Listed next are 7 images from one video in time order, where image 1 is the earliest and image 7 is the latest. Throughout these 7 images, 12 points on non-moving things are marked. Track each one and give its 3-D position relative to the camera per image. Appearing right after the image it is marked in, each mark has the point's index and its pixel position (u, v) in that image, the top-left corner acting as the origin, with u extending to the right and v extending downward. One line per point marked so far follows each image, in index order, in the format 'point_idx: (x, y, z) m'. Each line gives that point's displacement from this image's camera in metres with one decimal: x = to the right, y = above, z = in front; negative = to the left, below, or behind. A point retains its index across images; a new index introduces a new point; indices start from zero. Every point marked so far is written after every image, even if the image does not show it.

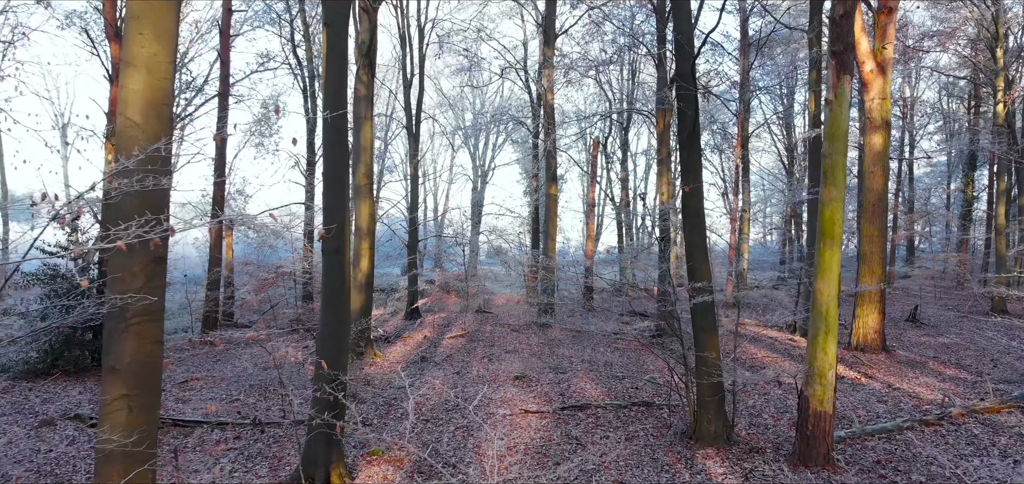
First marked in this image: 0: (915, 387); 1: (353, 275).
0: (+6.6, -2.4, +8.1) m
1: (-3.2, -0.7, +9.7) m
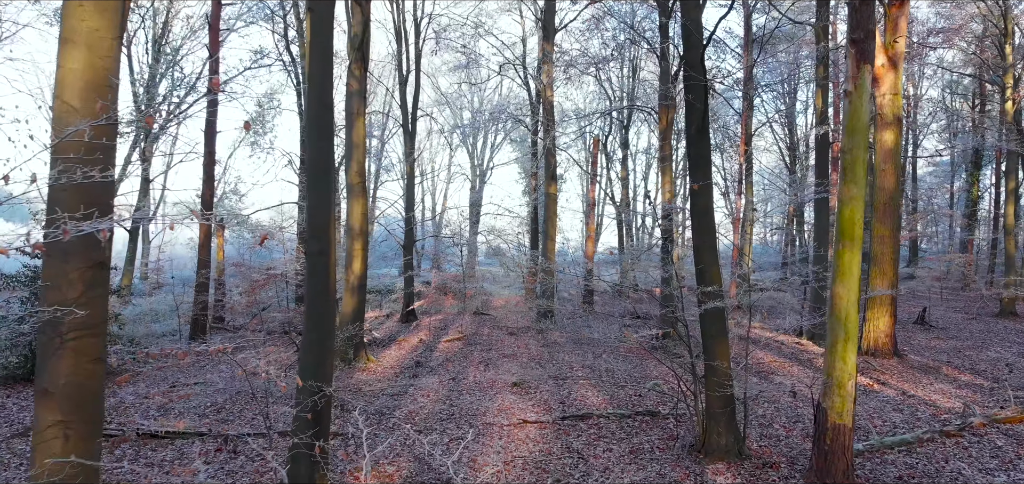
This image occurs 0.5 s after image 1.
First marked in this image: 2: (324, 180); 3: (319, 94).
0: (+6.6, -2.4, +7.7) m
1: (-3.2, -0.7, +9.4) m
2: (-1.9, +0.6, +4.9) m
3: (-1.9, +1.4, +4.8) m
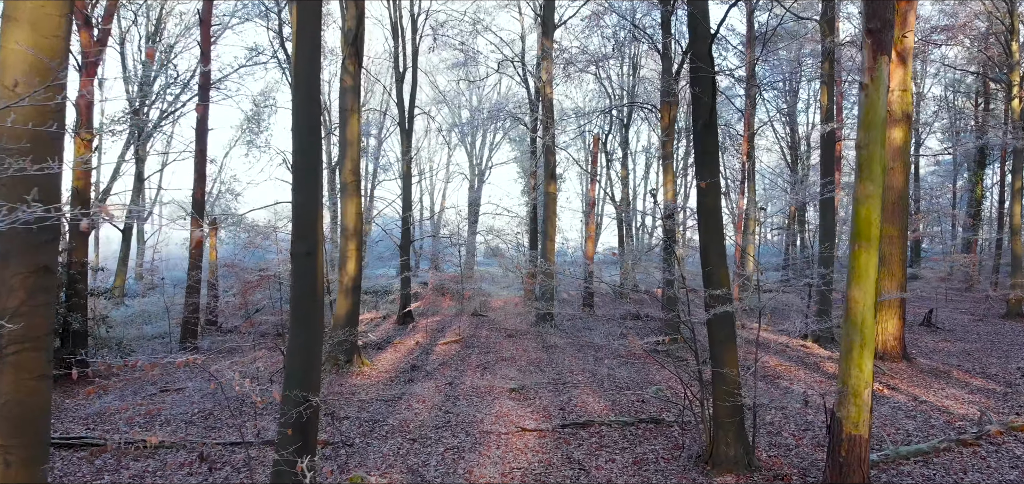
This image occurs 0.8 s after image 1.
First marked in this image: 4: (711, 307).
0: (+6.6, -2.4, +7.5) m
1: (-3.2, -0.7, +9.1) m
2: (-1.9, +0.6, +4.6) m
3: (-1.9, +1.4, +4.6) m
4: (+2.1, -0.7, +5.1) m
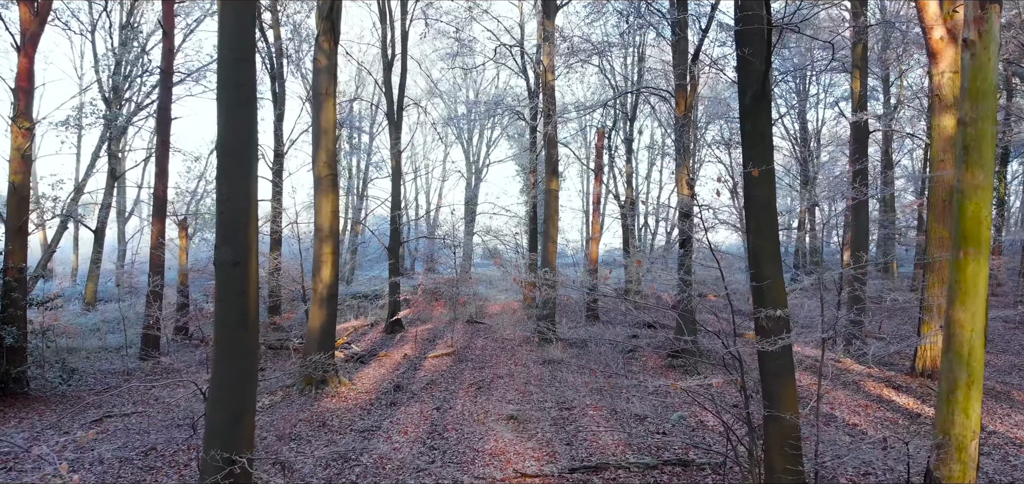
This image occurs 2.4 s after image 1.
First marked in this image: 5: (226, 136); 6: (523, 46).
0: (+6.5, -2.4, +6.4) m
1: (-3.3, -0.7, +8.0) m
2: (-1.9, +0.5, +3.5) m
3: (-1.9, +1.4, +3.4) m
4: (+2.0, -0.7, +4.0) m
5: (-2.0, +0.8, +3.4) m
6: (+0.3, +6.0, +15.0) m
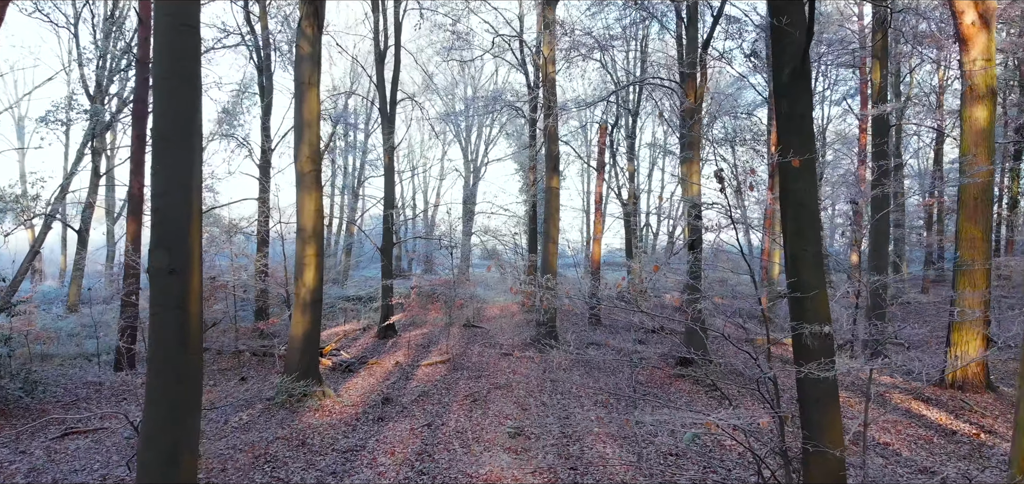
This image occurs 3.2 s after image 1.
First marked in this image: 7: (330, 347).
0: (+6.5, -2.4, +5.8) m
1: (-3.3, -0.7, +7.4) m
2: (-1.9, +0.5, +2.9) m
3: (-2.0, +1.4, +2.8) m
4: (+2.0, -0.8, +3.5) m
5: (-2.0, +0.7, +2.9) m
6: (+0.3, +6.0, +14.4) m
7: (-3.9, -2.2, +10.5) m
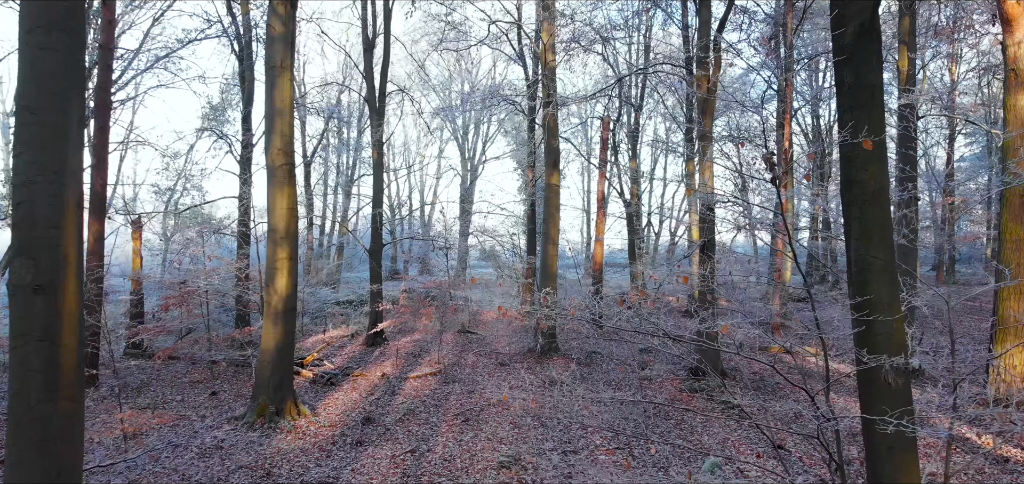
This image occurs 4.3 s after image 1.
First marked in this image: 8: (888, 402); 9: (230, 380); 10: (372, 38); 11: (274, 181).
0: (+6.4, -2.5, +5.1) m
1: (-3.4, -0.8, +6.7) m
2: (-2.0, +0.5, +2.1) m
3: (-2.0, +1.3, +2.1) m
4: (+2.0, -0.8, +2.7) m
5: (-2.1, +0.7, +2.1) m
6: (+0.2, +6.0, +13.7) m
7: (-3.9, -2.3, +9.7) m
8: (+2.0, -0.8, +2.6) m
9: (-5.0, -2.5, +8.7) m
10: (-3.3, +4.8, +11.6) m
11: (-3.2, +0.8, +6.6) m
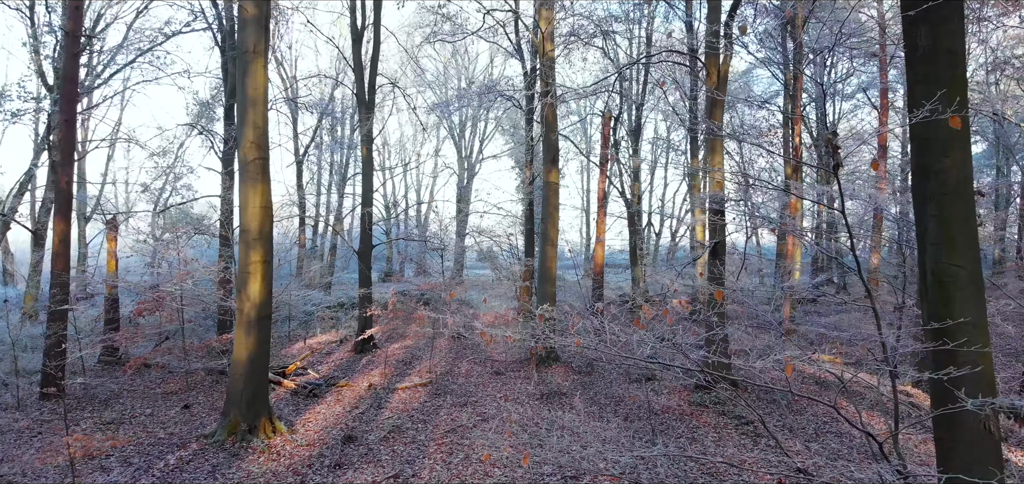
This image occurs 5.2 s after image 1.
0: (+6.4, -2.5, +4.5) m
1: (-3.4, -0.8, +6.1) m
2: (-2.0, +0.5, +1.6) m
3: (-2.1, +1.3, +1.5) m
4: (+1.9, -0.8, +2.2) m
5: (-2.1, +0.7, +1.6) m
6: (+0.1, +6.0, +13.1) m
7: (-4.0, -2.3, +9.2) m
8: (+1.9, -0.8, +2.1) m
9: (-5.1, -2.5, +8.2) m
10: (-3.4, +4.7, +11.0) m
11: (-3.3, +0.8, +6.0) m
